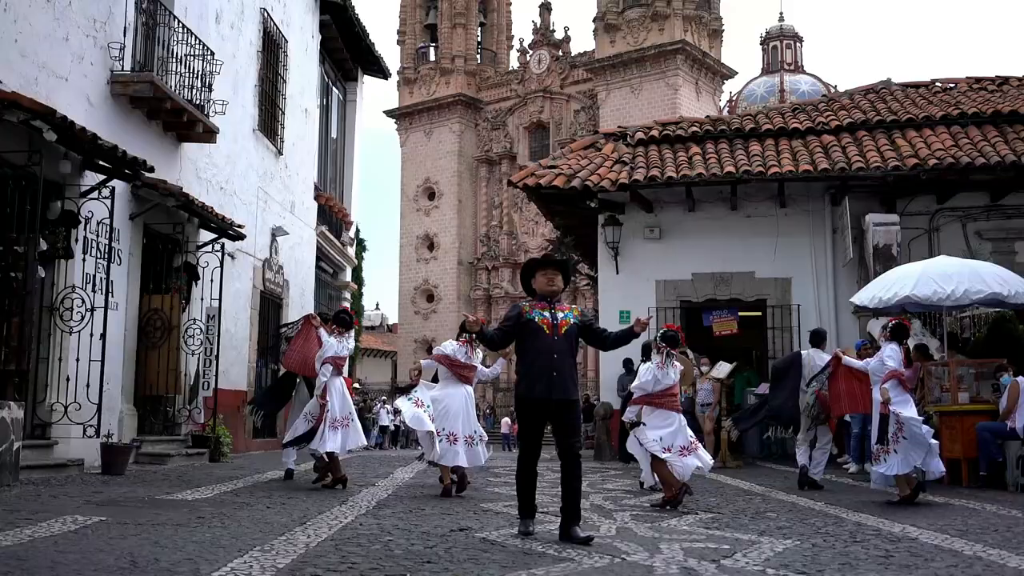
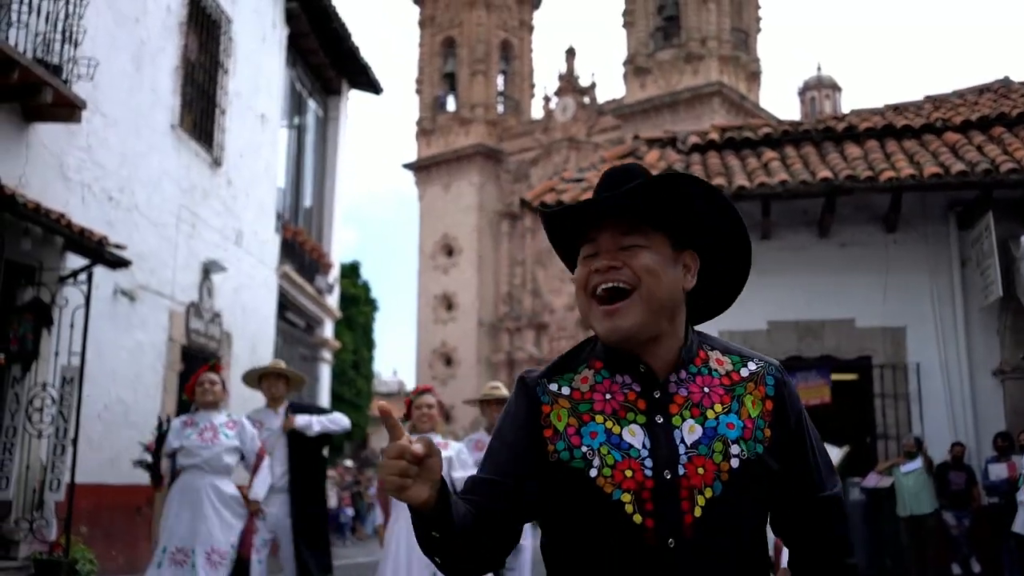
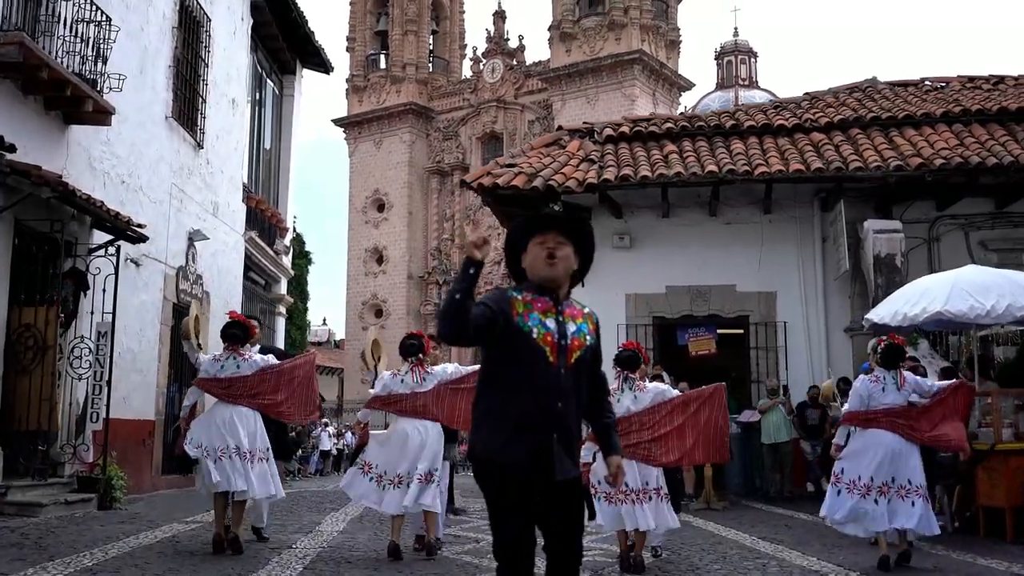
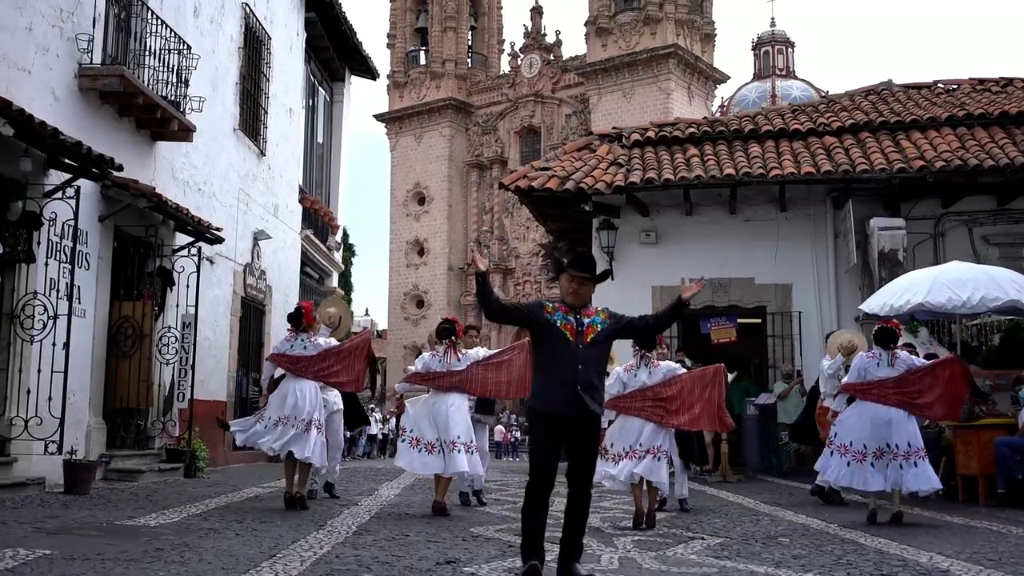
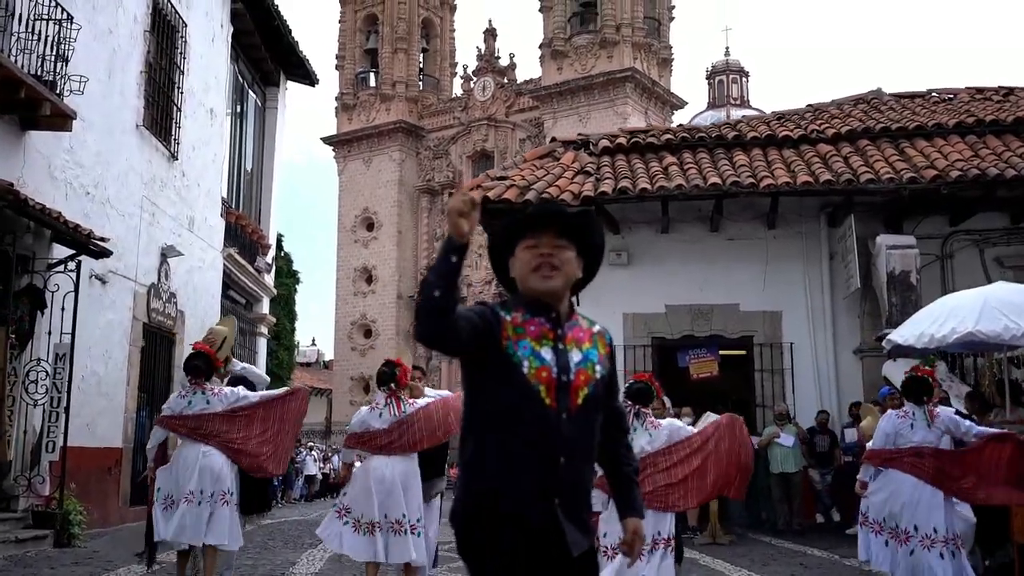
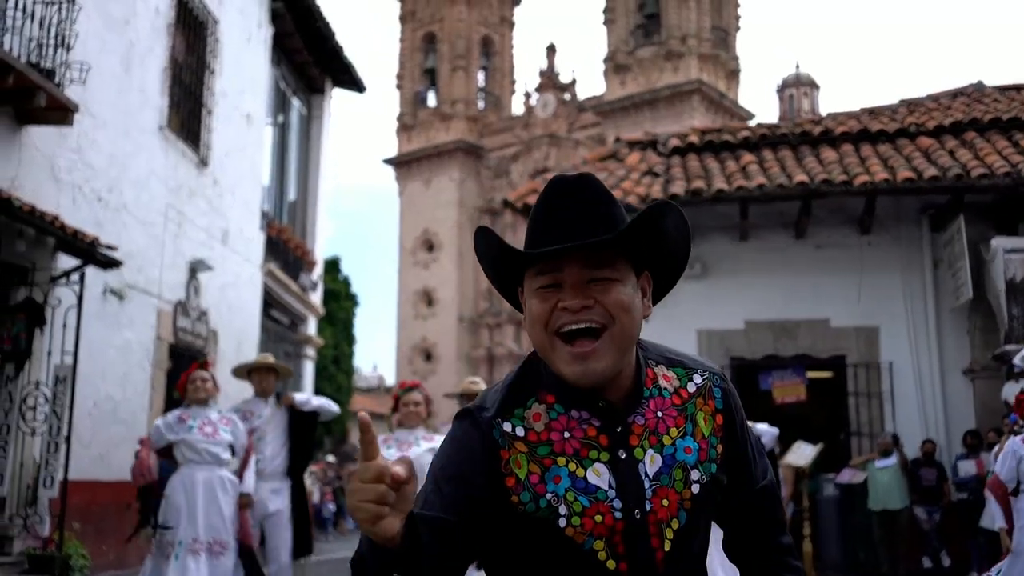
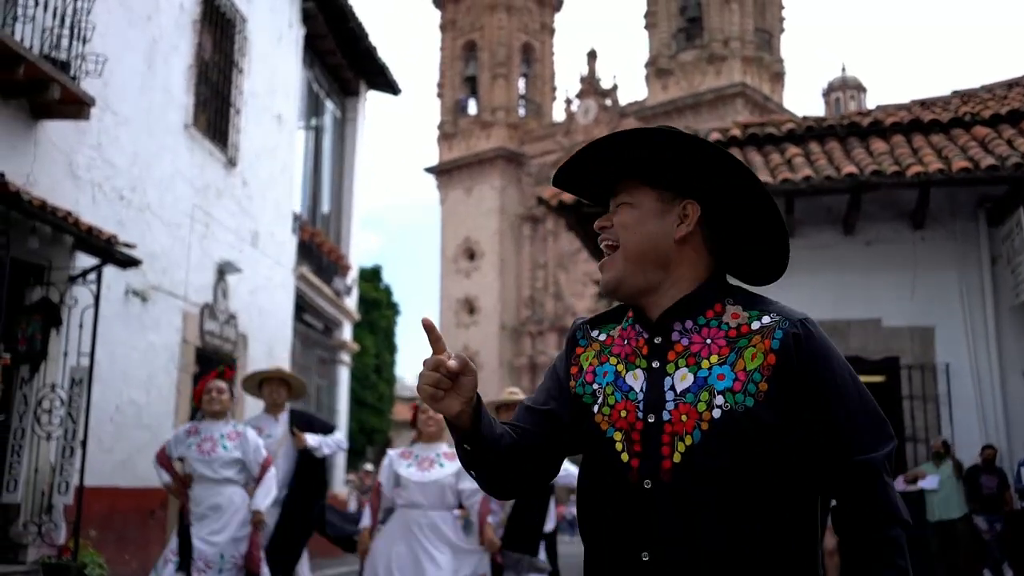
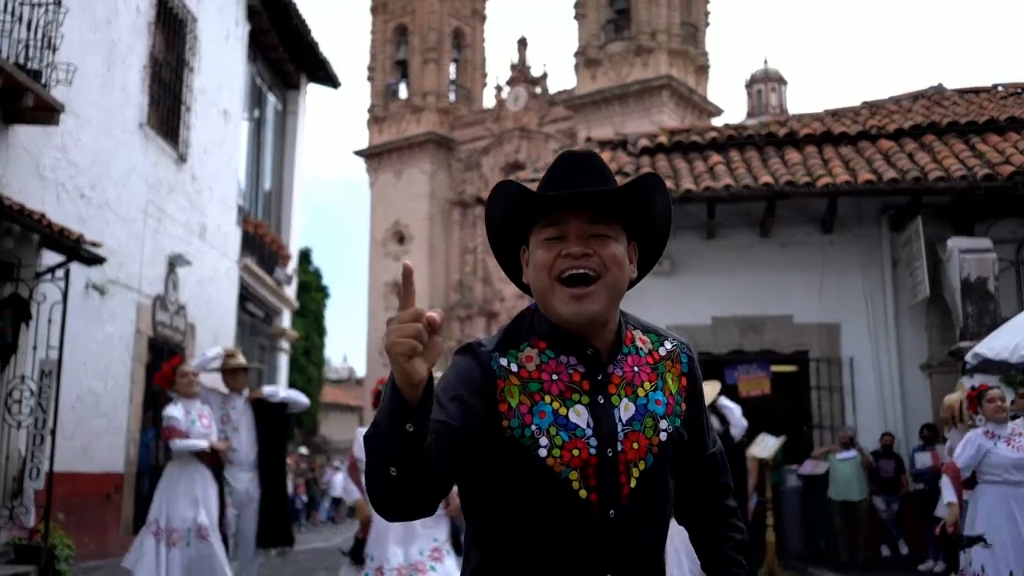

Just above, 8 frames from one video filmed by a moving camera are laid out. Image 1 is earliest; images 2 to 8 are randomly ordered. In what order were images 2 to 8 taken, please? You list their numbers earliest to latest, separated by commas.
4, 3, 5, 8, 6, 2, 7
